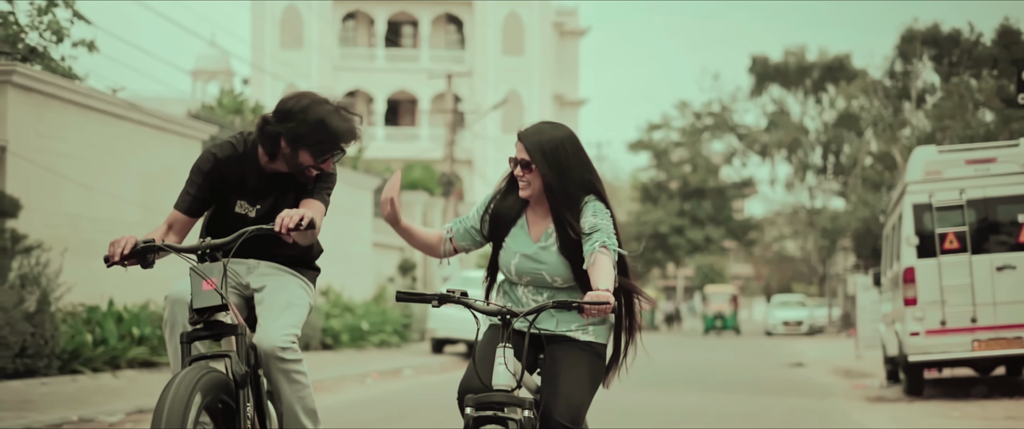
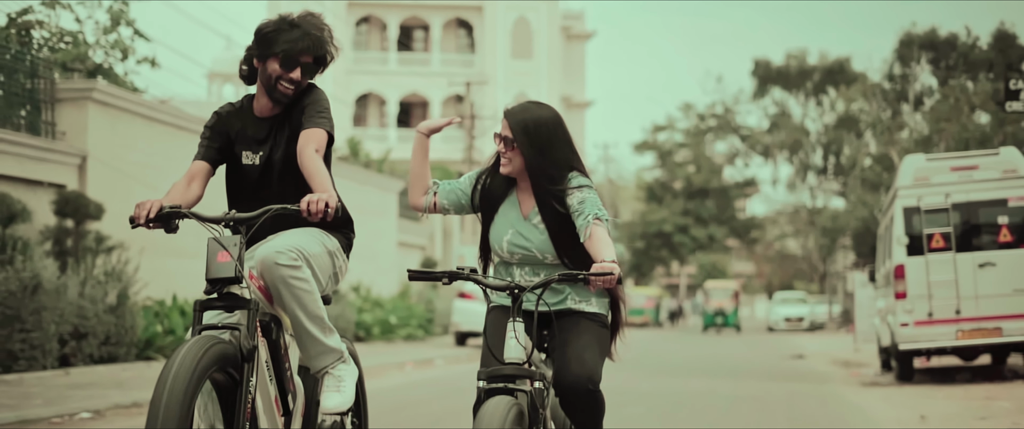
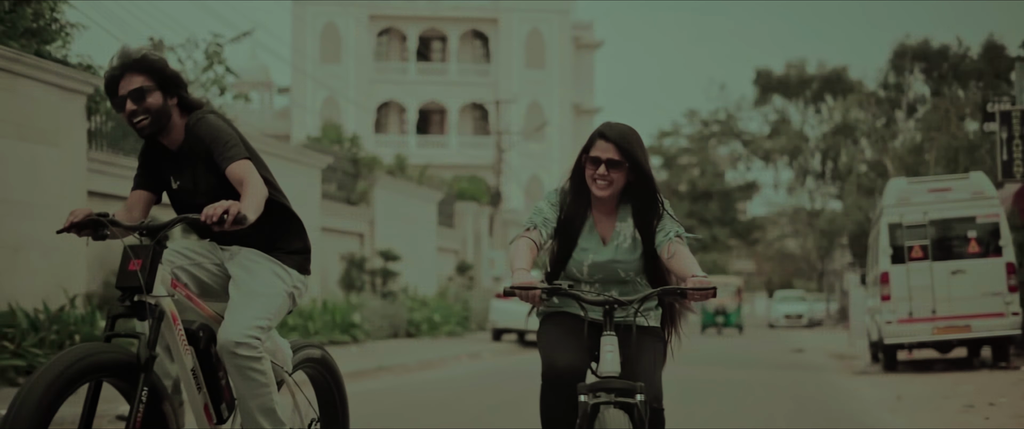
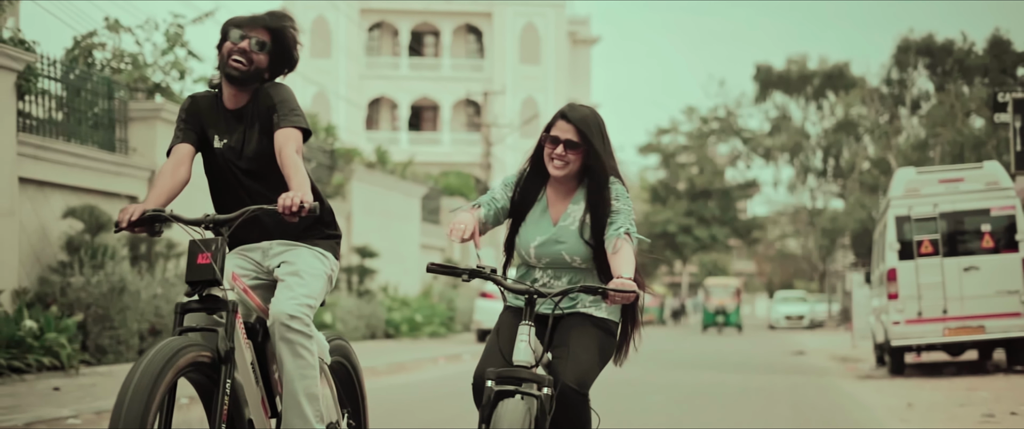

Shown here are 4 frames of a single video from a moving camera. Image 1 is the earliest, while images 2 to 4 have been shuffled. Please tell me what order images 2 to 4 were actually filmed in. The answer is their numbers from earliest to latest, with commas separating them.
2, 4, 3
